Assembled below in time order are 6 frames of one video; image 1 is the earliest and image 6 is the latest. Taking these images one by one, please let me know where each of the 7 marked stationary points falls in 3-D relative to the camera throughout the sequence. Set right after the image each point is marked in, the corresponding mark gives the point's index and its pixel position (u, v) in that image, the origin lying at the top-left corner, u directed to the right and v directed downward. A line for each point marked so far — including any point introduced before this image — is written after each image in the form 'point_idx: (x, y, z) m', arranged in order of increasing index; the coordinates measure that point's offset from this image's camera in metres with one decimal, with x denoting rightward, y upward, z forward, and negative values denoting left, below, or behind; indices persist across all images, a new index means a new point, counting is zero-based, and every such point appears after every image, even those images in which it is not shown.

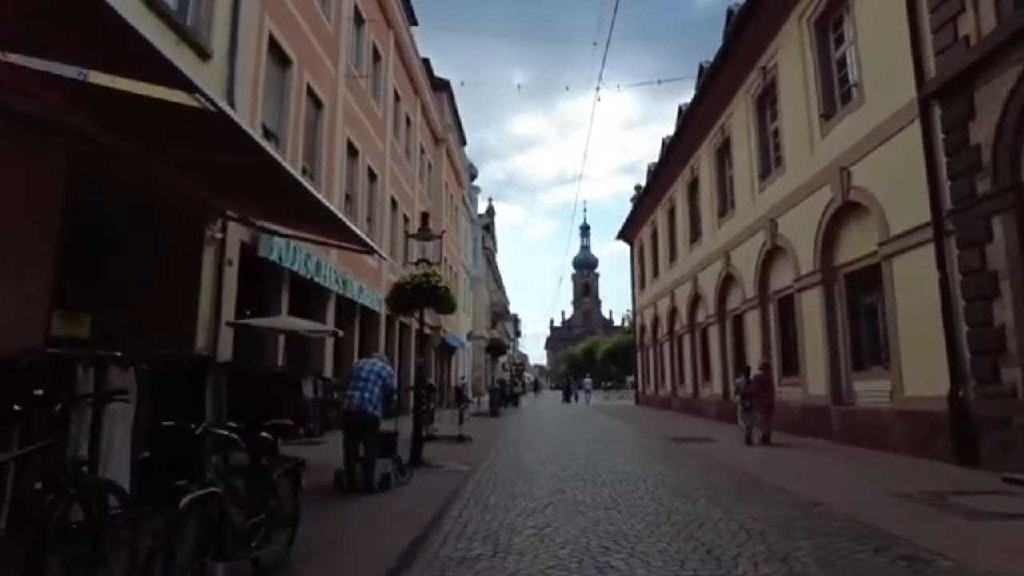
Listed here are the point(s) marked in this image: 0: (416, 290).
0: (-1.7, 0.0, +11.5) m
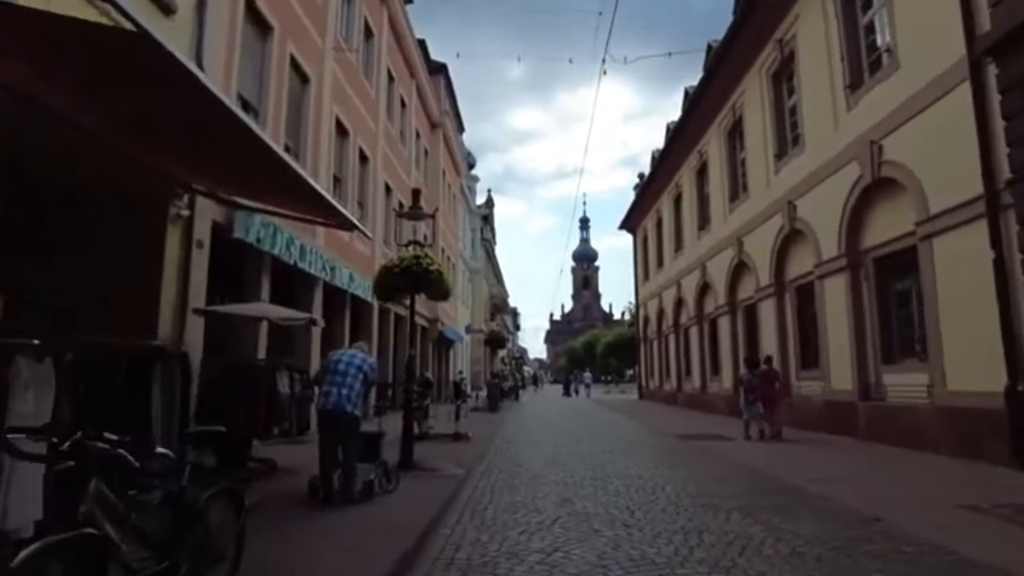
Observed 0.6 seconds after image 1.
0: (-1.6, +0.2, +10.3) m
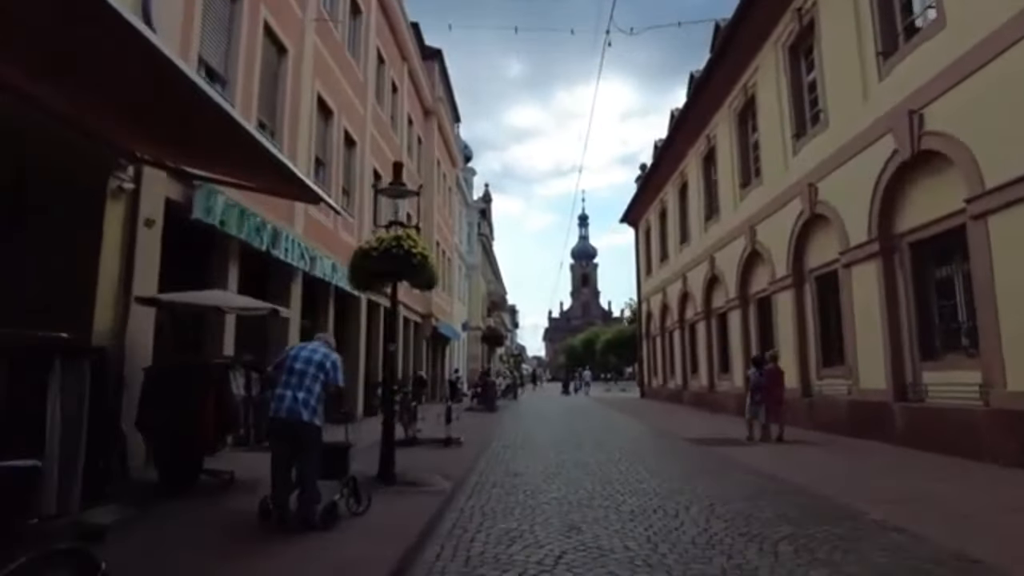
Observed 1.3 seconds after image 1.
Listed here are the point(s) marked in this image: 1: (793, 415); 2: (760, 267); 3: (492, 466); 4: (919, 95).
0: (-1.7, +0.4, +9.0) m
1: (+6.8, -3.1, +16.3) m
2: (+7.0, +0.6, +18.8) m
3: (-0.3, -2.8, +10.4) m
4: (+6.7, +3.2, +10.9) m
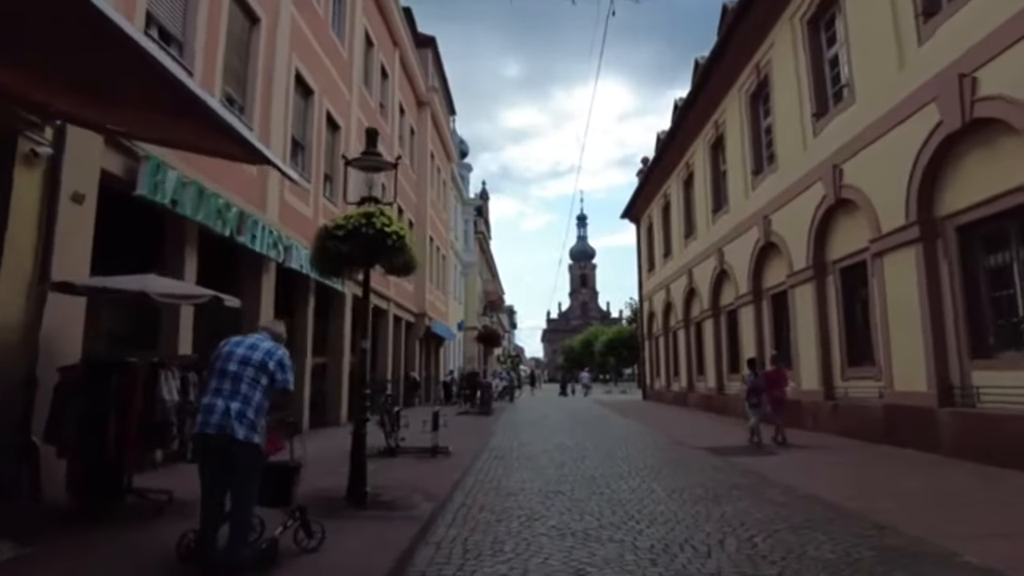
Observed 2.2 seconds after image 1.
0: (-1.8, +0.6, +7.6) m
1: (+6.7, -3.0, +14.9) m
2: (+6.9, +0.7, +17.4) m
3: (-0.4, -2.6, +9.1) m
4: (+6.6, +3.4, +9.6) m
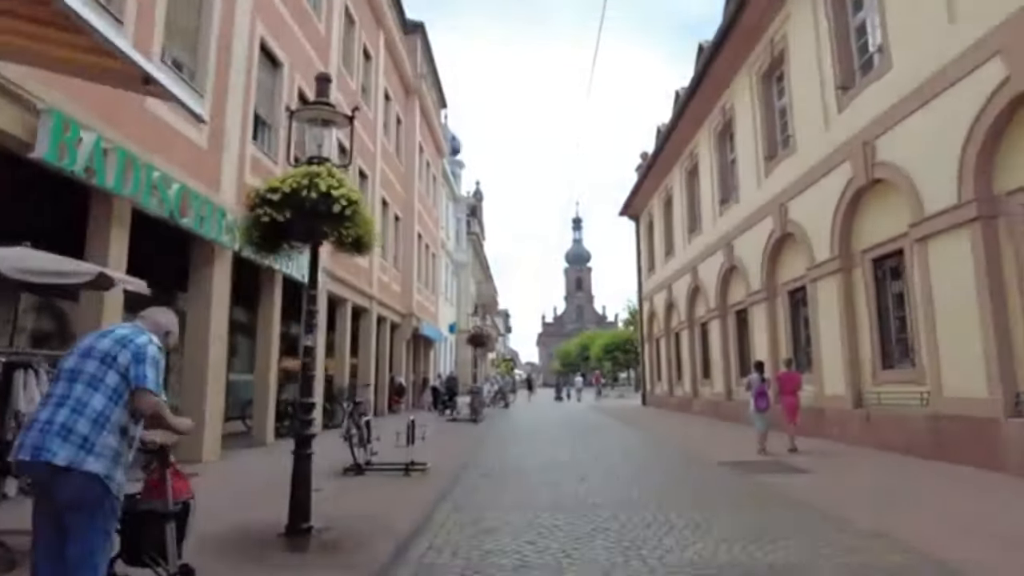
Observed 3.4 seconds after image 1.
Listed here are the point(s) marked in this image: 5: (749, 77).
0: (-2.0, +0.8, +6.0) m
1: (+6.5, -2.8, +13.3) m
2: (+6.6, +0.9, +15.8) m
3: (-0.6, -2.5, +7.4) m
4: (+6.4, +3.5, +8.0) m
5: (+6.6, +5.9, +18.5) m
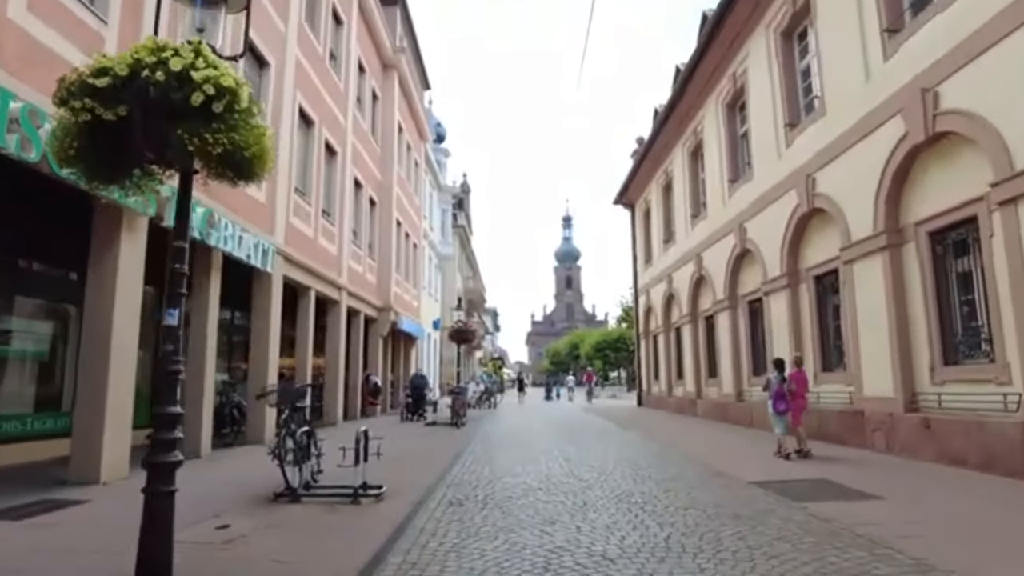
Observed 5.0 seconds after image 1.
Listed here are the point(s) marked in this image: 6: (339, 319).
0: (-2.1, +1.1, +3.7) m
1: (+6.2, -2.5, +11.2) m
2: (+6.3, +1.2, +13.7) m
3: (-0.8, -2.1, +5.1) m
4: (+6.3, +3.8, +5.9) m
5: (+6.2, +6.2, +16.4) m
6: (-5.0, -0.9, +19.4) m
